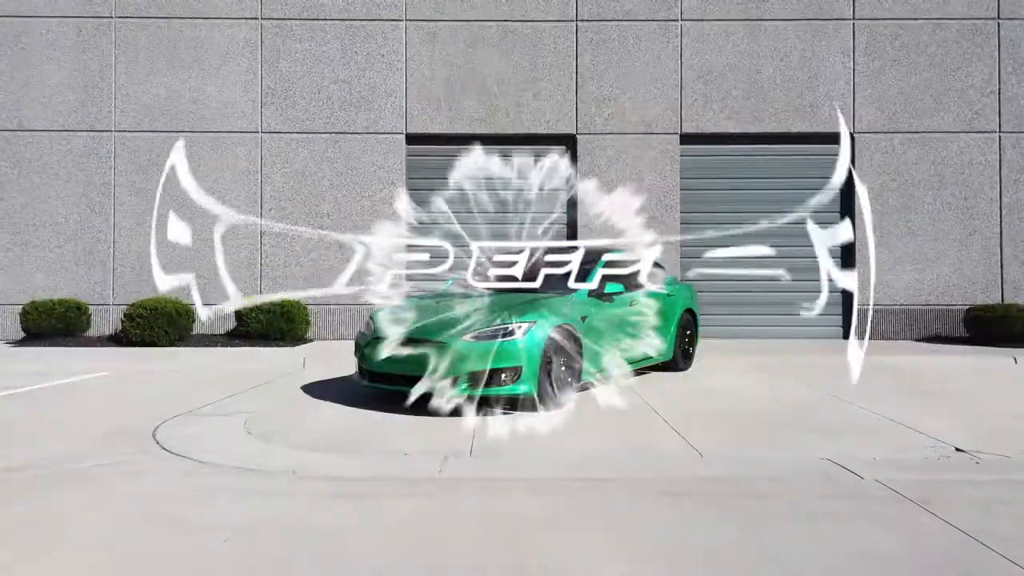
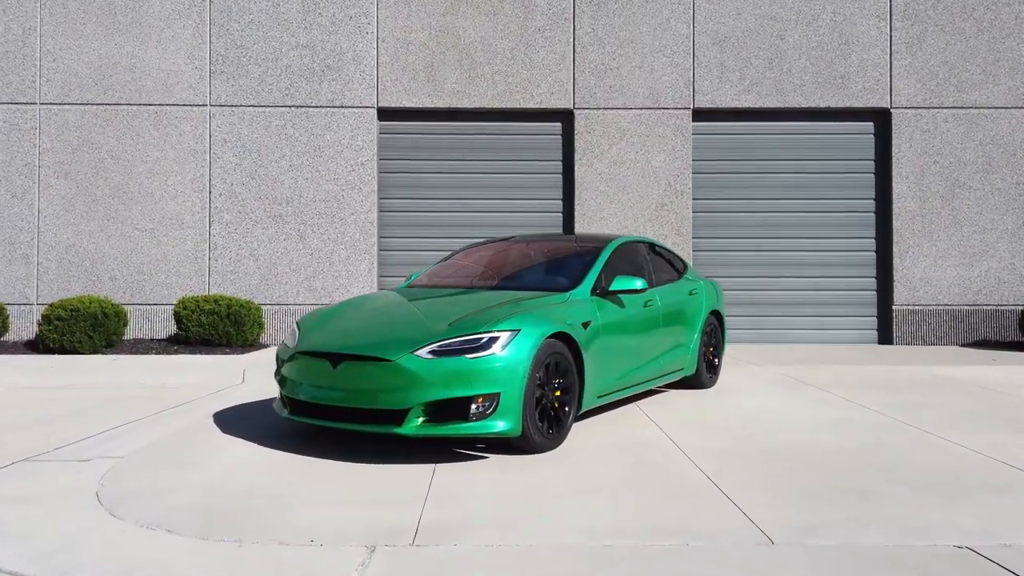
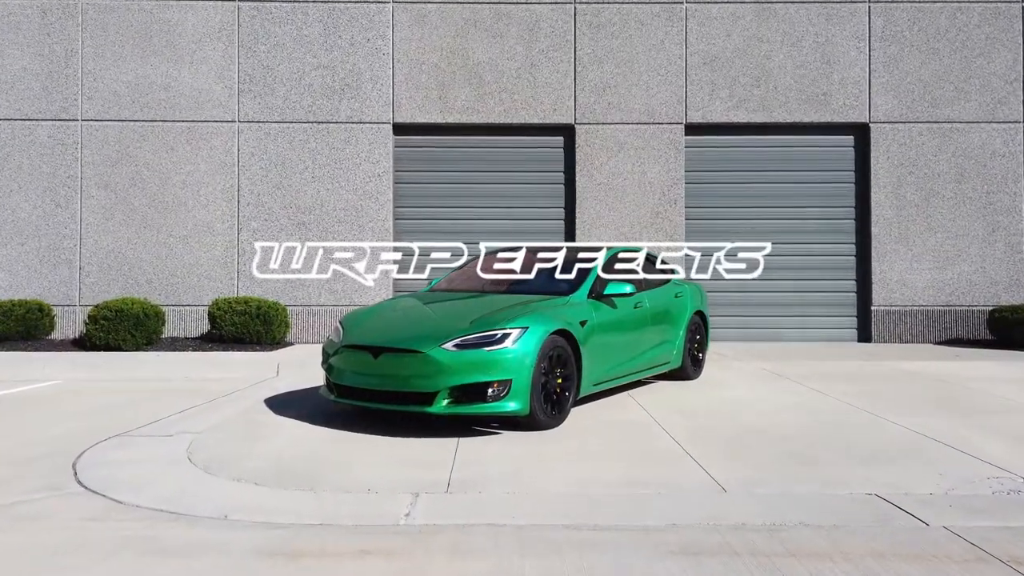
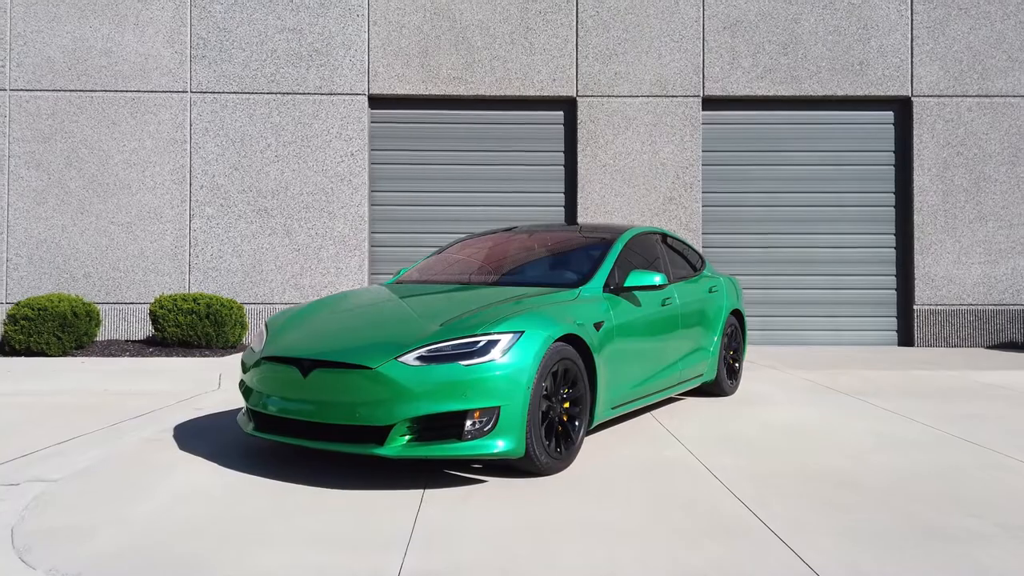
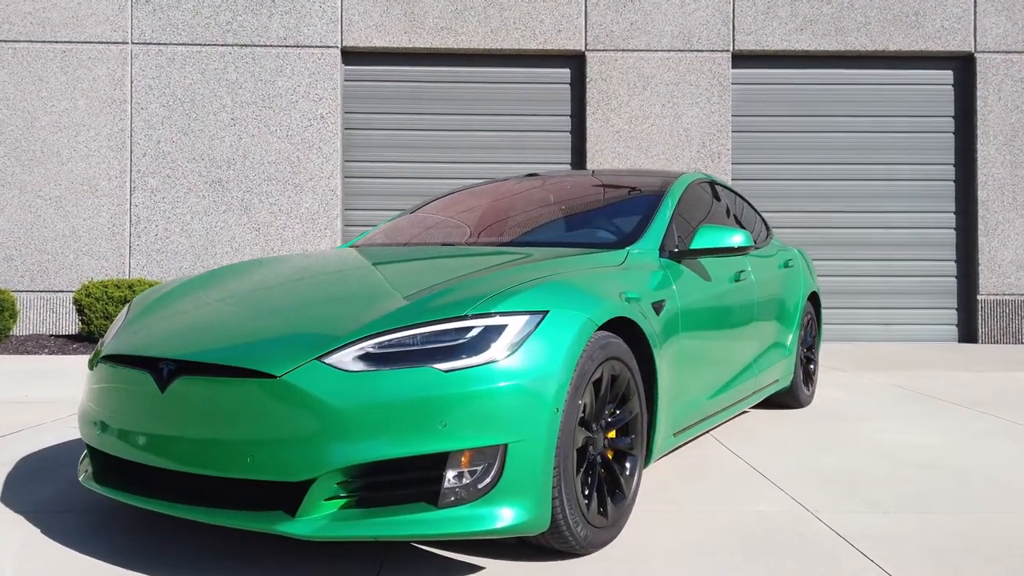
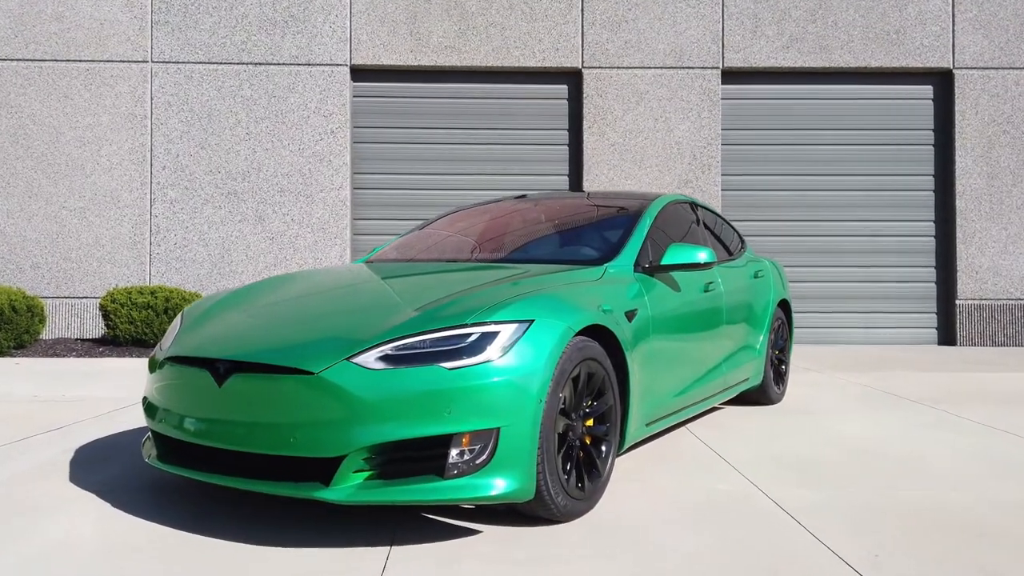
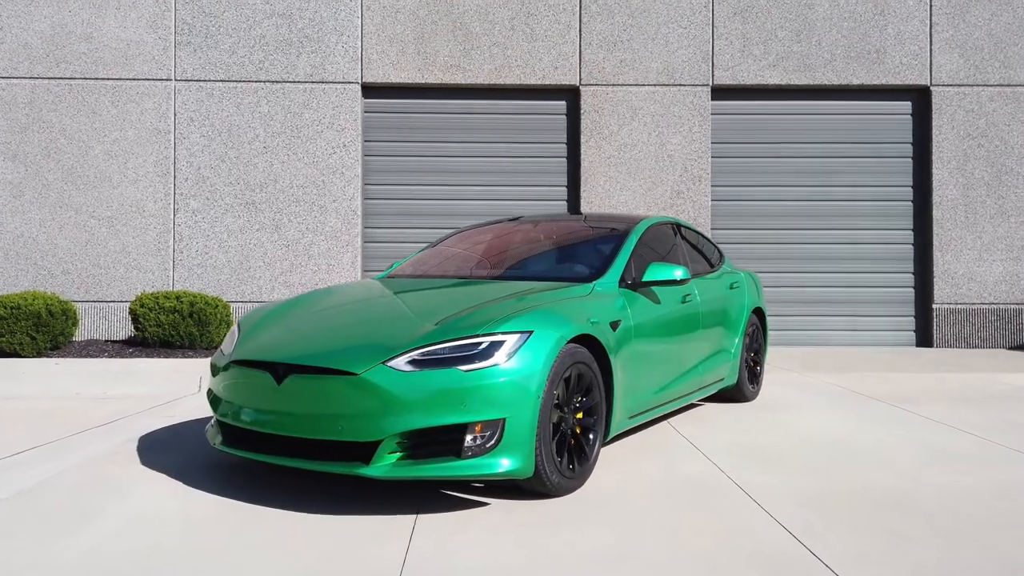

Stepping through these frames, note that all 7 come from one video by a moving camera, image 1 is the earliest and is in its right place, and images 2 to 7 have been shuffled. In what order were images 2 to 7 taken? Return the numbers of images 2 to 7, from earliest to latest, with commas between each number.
3, 2, 4, 7, 6, 5
